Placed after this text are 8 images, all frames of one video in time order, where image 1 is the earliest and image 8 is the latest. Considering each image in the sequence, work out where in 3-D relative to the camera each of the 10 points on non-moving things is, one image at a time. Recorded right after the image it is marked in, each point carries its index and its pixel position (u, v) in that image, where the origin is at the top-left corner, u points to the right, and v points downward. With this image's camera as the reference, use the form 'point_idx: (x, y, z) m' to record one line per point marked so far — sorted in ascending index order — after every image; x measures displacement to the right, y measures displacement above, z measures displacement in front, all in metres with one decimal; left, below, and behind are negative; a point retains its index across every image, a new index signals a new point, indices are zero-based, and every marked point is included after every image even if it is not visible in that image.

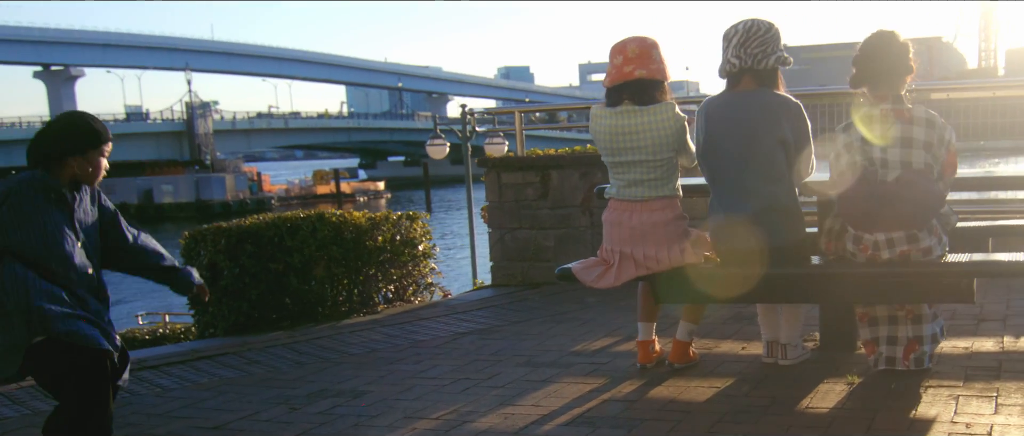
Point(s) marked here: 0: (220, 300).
0: (-2.0, -0.6, +5.5) m
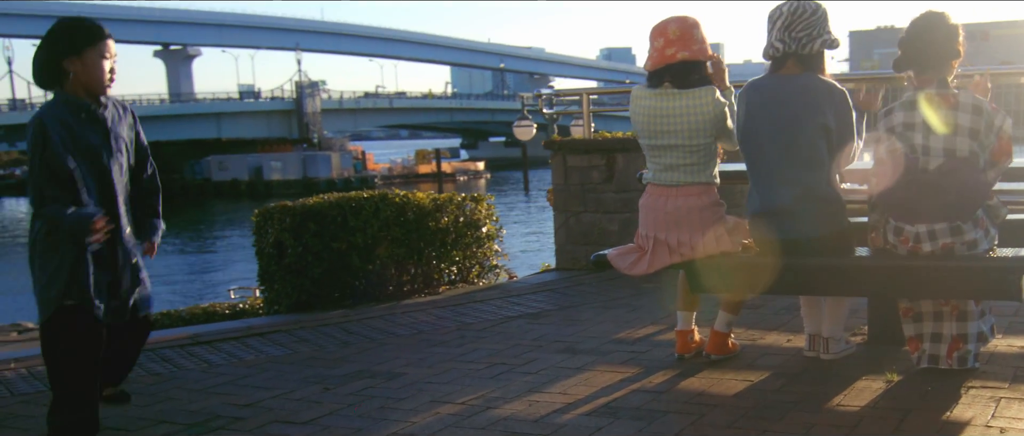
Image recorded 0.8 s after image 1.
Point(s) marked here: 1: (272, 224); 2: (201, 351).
0: (-1.7, -0.5, +5.8) m
1: (-1.8, -0.1, +5.8) m
2: (-1.8, -0.8, +4.6) m
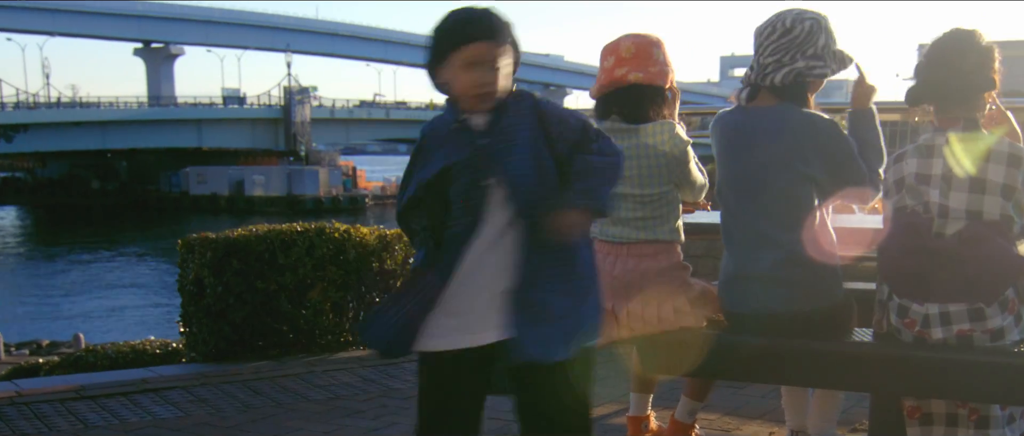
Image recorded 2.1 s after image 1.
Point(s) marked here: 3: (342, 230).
0: (-2.0, -0.6, +5.1) m
1: (-2.1, -0.3, +5.1) m
2: (-2.1, -0.9, +3.9) m
3: (-1.2, -0.1, +5.5) m
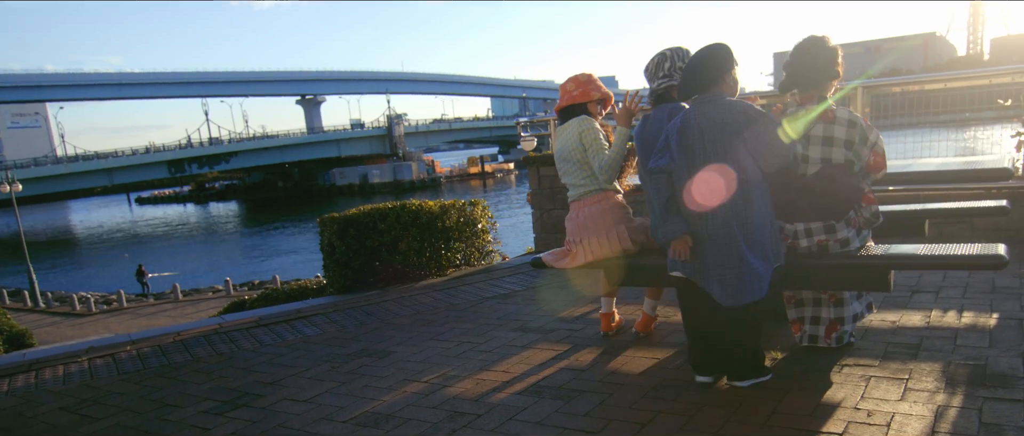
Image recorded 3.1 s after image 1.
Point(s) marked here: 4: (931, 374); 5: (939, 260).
0: (-1.7, -0.5, +6.6) m
1: (-1.8, -0.1, +6.6) m
2: (-2.0, -0.8, +5.4) m
3: (-0.9, +0.1, +6.9) m
4: (+1.9, -0.7, +3.6) m
5: (+1.8, -0.2, +3.4) m
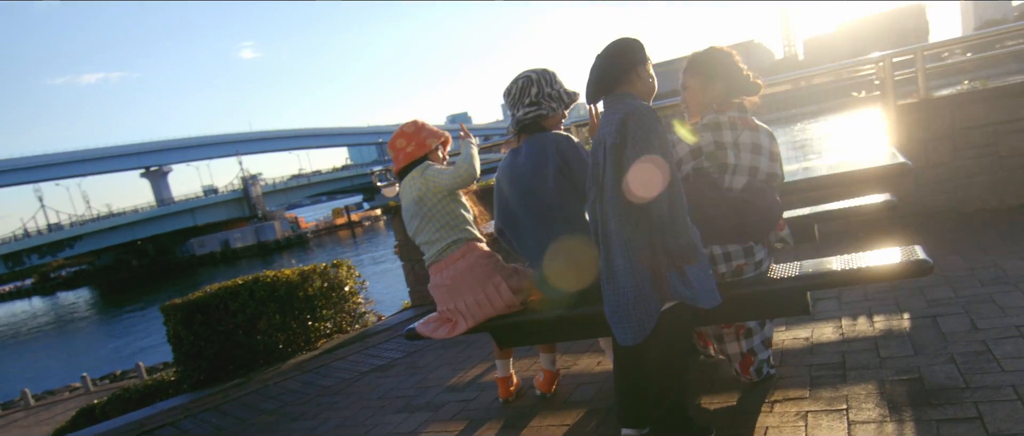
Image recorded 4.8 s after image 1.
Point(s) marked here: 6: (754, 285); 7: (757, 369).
0: (-2.6, -1.2, +5.6) m
1: (-2.8, -0.8, +5.6) m
2: (-2.6, -1.5, +4.4) m
3: (-1.9, -0.5, +6.0) m
4: (+1.4, -0.7, +3.2) m
5: (+1.3, -0.2, +3.0) m
6: (+0.9, -0.3, +3.2) m
7: (+1.1, -0.7, +3.6) m
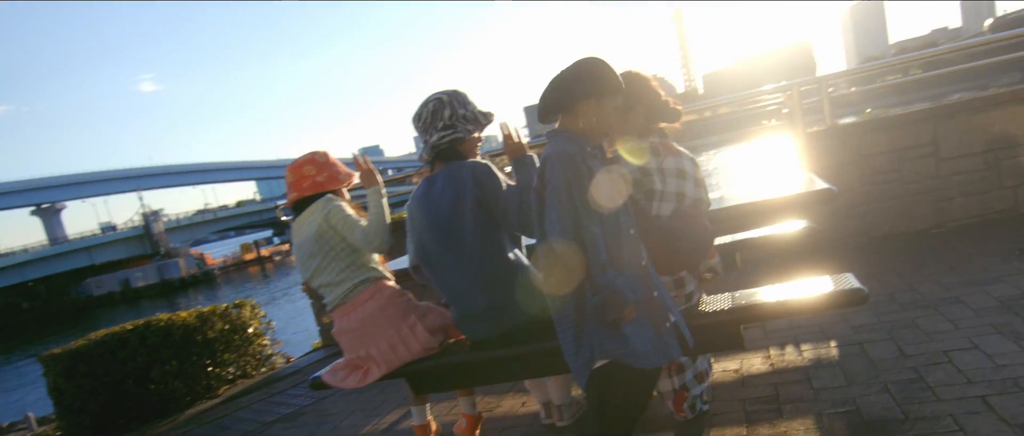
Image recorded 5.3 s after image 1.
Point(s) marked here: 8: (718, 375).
0: (-3.1, -1.4, +4.9) m
1: (-3.3, -1.1, +5.0) m
2: (-3.0, -1.7, +3.8) m
3: (-2.5, -0.8, +5.5) m
4: (+1.1, -0.8, +3.0) m
5: (+1.0, -0.3, +2.9) m
6: (+0.6, -0.4, +3.0) m
7: (+0.8, -0.8, +3.4) m
8: (+1.0, -0.8, +4.0) m
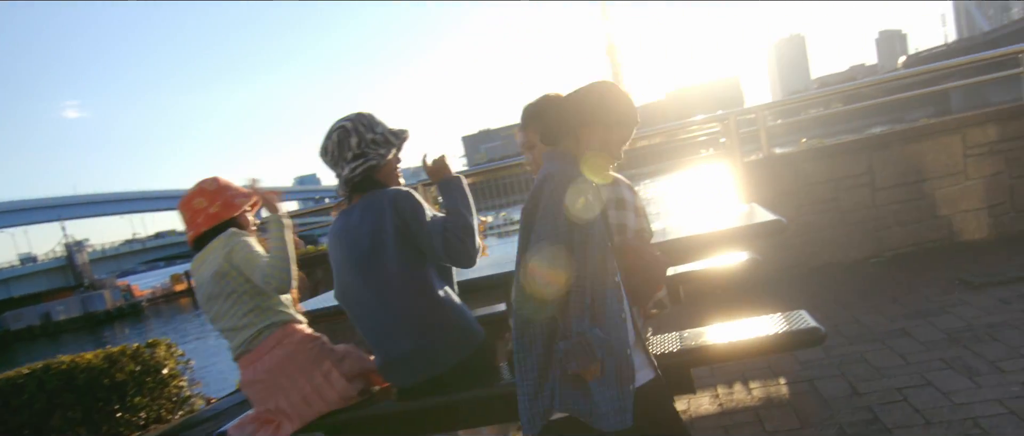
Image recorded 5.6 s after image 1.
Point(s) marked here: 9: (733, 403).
0: (-3.5, -1.6, +4.4) m
1: (-3.7, -1.3, +4.4) m
2: (-3.3, -1.8, +3.2) m
3: (-2.9, -1.0, +5.0) m
4: (+0.9, -0.9, +2.8) m
5: (+0.8, -0.4, +2.7) m
6: (+0.4, -0.5, +2.8) m
7: (+0.5, -0.9, +3.1) m
8: (+0.7, -0.9, +3.8) m
9: (+1.0, -0.9, +3.7) m
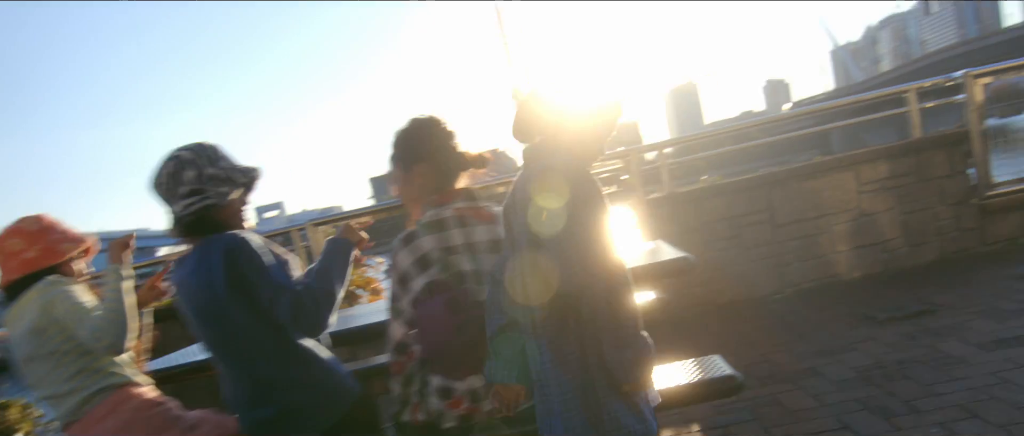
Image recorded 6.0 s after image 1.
0: (-4.0, -1.9, +3.5) m
1: (-4.2, -1.5, +3.5) m
2: (-3.6, -2.0, +2.4) m
3: (-3.5, -1.2, +4.2) m
4: (+0.5, -1.1, +2.5) m
5: (+0.5, -0.5, +2.4) m
6: (0.0, -0.6, +2.5) m
7: (+0.1, -1.1, +2.8) m
8: (+0.3, -1.1, +3.5) m
9: (+0.6, -1.0, +3.5) m
